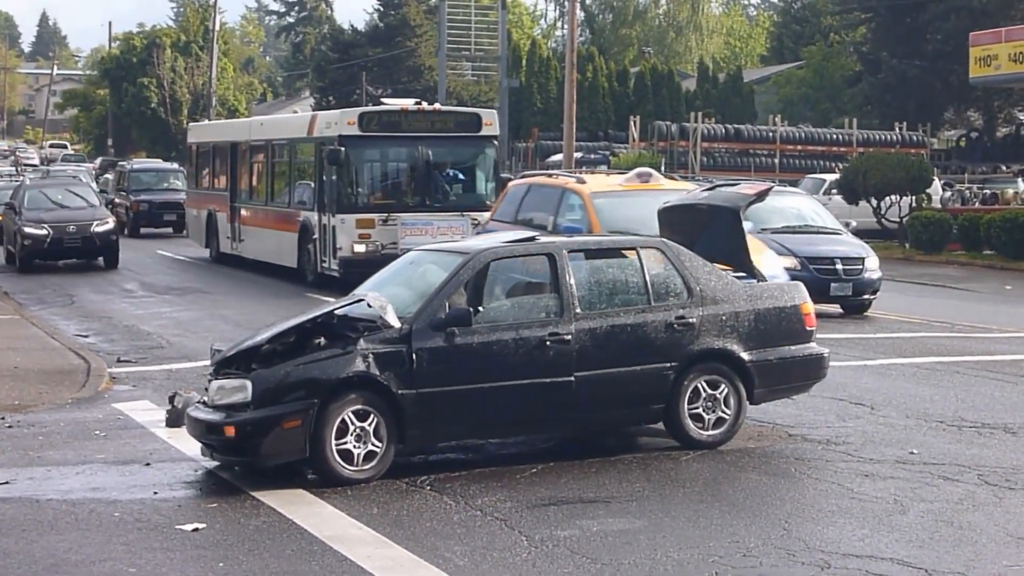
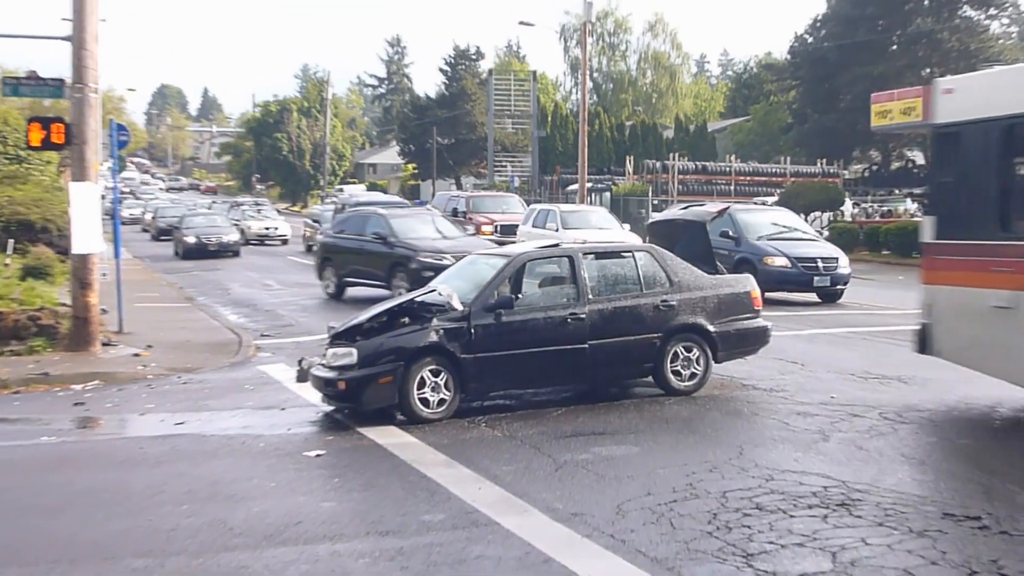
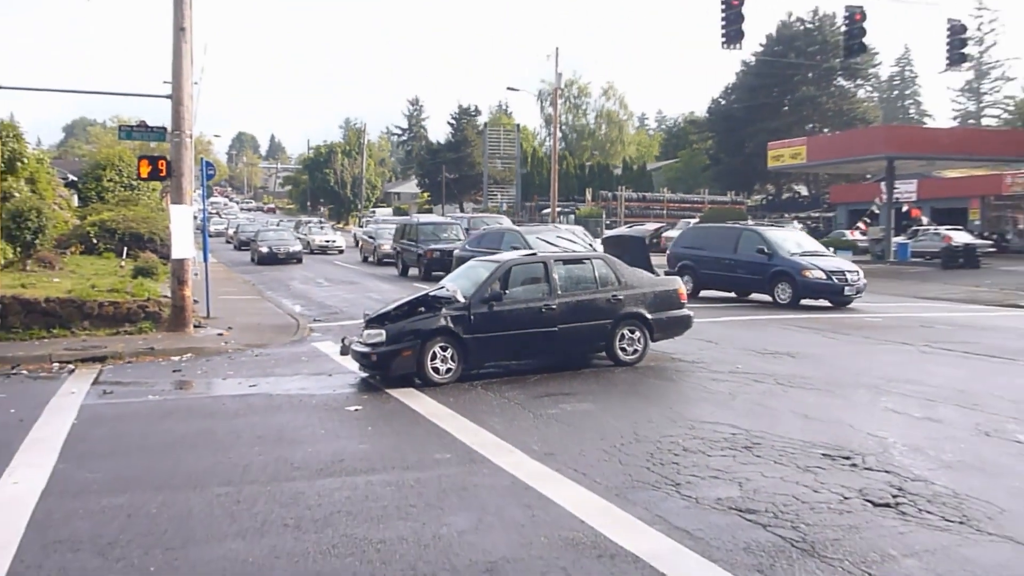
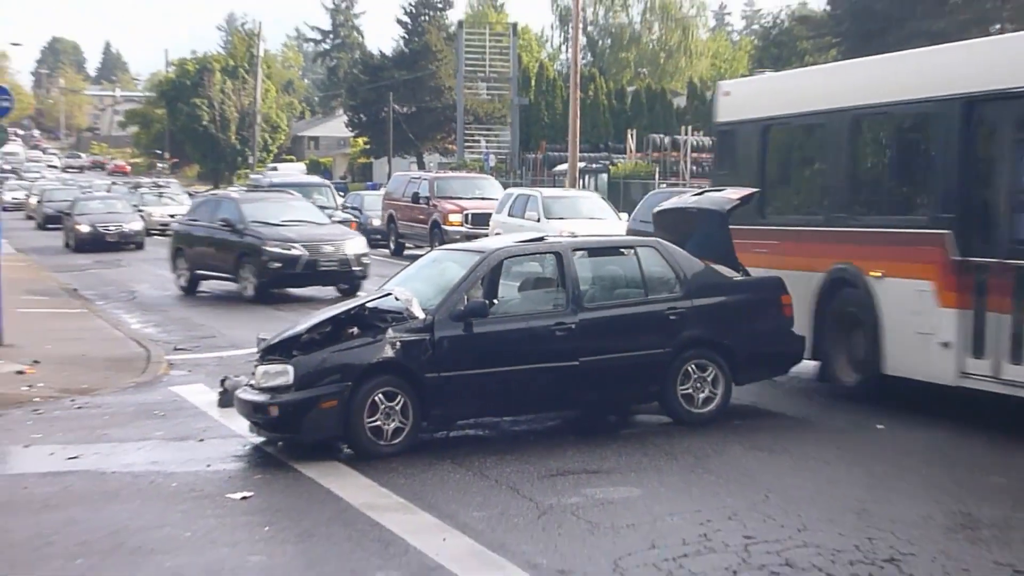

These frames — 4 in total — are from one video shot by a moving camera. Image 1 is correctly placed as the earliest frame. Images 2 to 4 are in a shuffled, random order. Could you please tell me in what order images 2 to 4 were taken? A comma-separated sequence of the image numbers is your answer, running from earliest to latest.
4, 2, 3
